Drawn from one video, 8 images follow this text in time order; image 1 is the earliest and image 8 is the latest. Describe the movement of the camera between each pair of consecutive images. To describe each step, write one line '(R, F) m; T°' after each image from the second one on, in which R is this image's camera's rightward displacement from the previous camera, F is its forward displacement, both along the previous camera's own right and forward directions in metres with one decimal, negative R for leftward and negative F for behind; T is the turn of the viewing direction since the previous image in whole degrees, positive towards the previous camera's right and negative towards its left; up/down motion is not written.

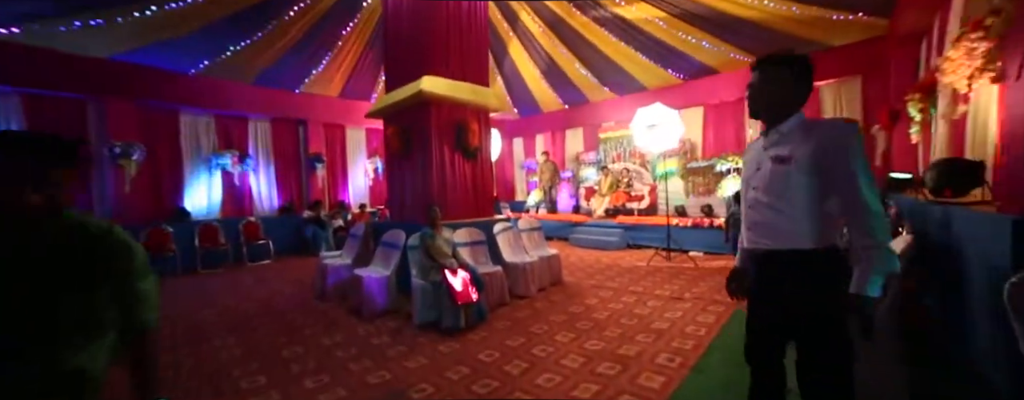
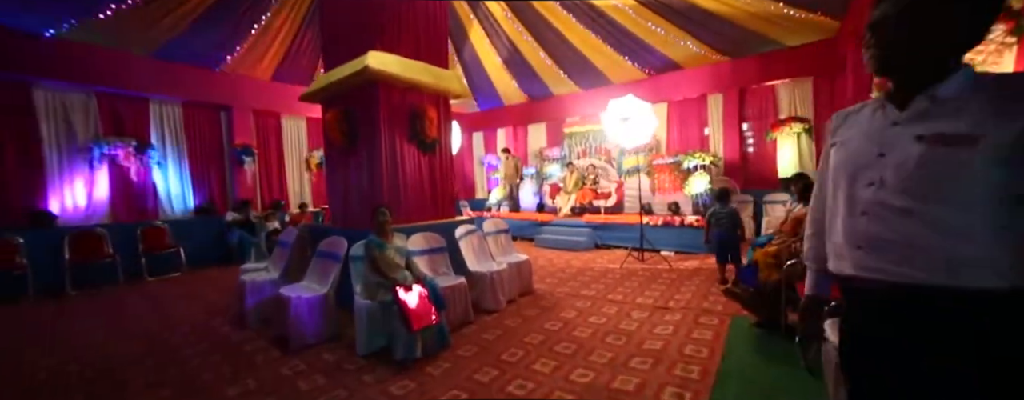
(-0.1, +0.5) m; +7°
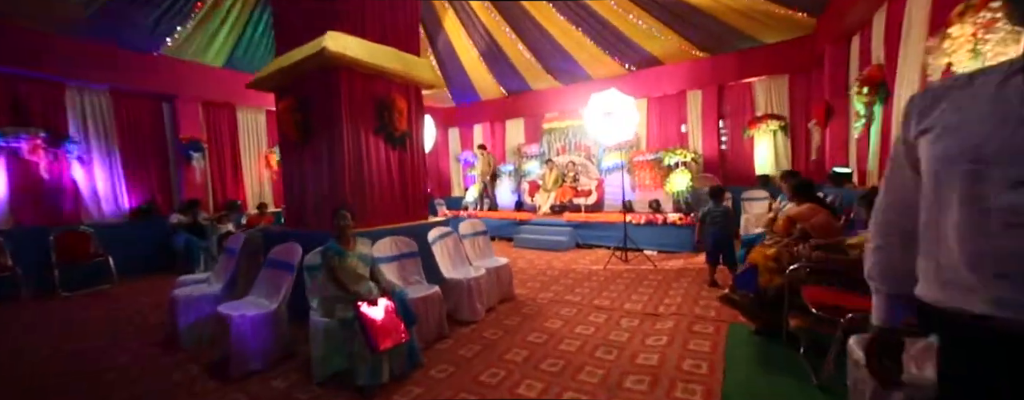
(0.0, +0.3) m; +4°
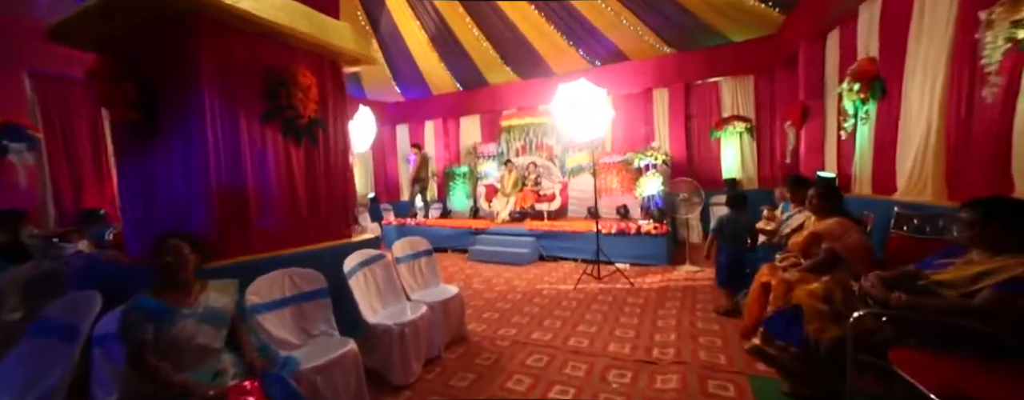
(0.0, +0.7) m; +7°
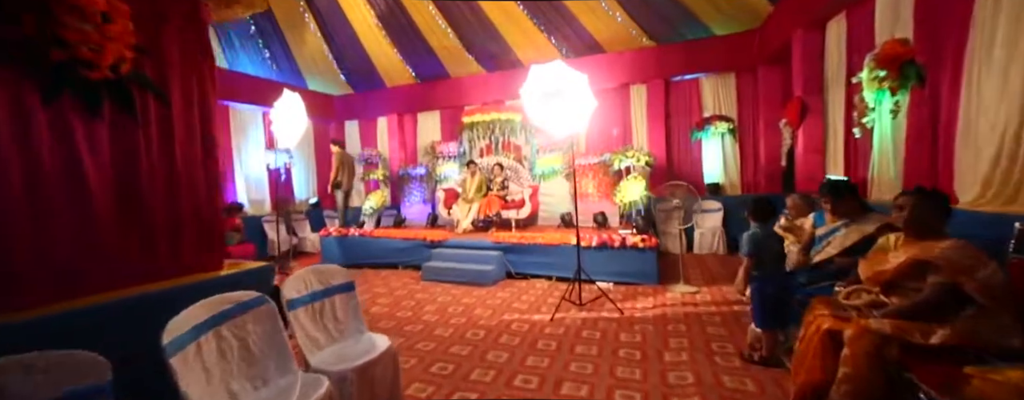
(0.0, +0.8) m; +5°
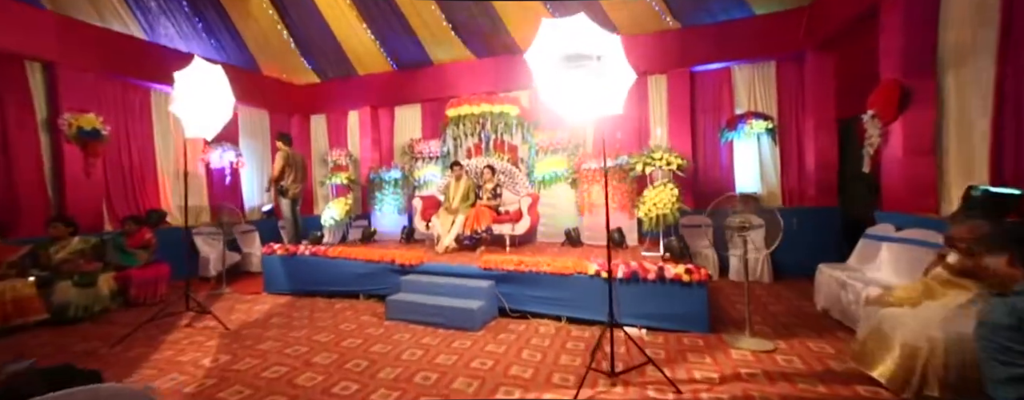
(-0.1, +1.1) m; +2°
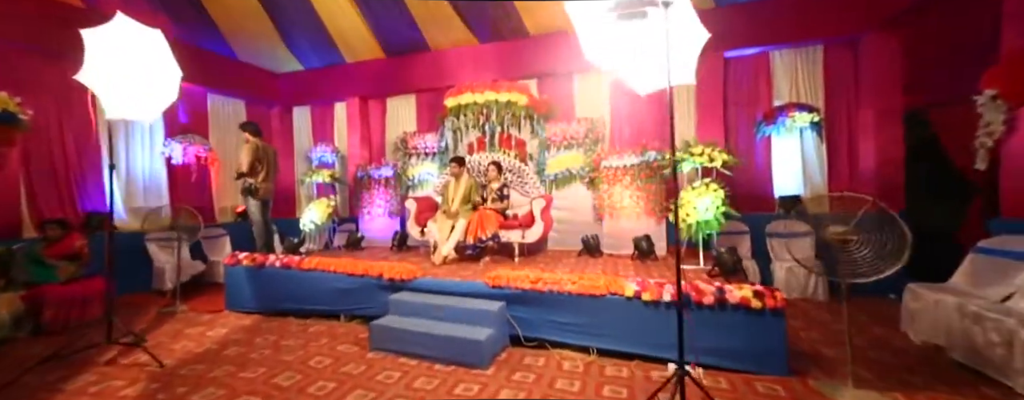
(-0.2, +0.7) m; +1°
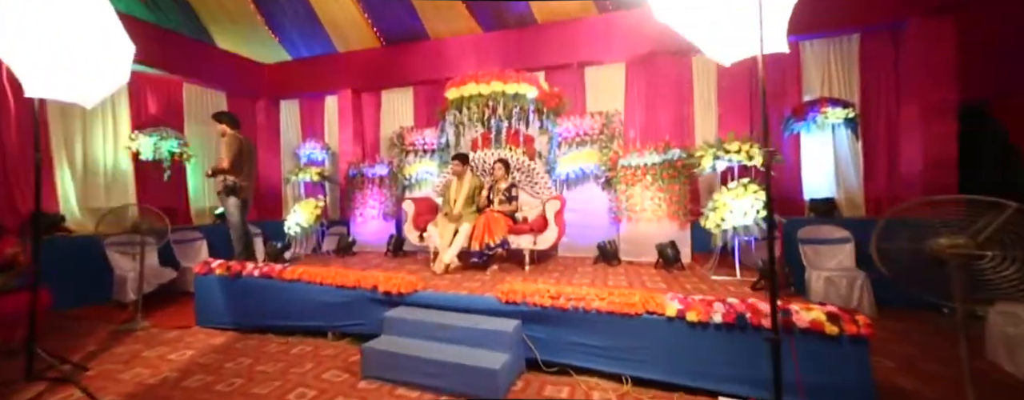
(-0.2, +0.4) m; +1°
